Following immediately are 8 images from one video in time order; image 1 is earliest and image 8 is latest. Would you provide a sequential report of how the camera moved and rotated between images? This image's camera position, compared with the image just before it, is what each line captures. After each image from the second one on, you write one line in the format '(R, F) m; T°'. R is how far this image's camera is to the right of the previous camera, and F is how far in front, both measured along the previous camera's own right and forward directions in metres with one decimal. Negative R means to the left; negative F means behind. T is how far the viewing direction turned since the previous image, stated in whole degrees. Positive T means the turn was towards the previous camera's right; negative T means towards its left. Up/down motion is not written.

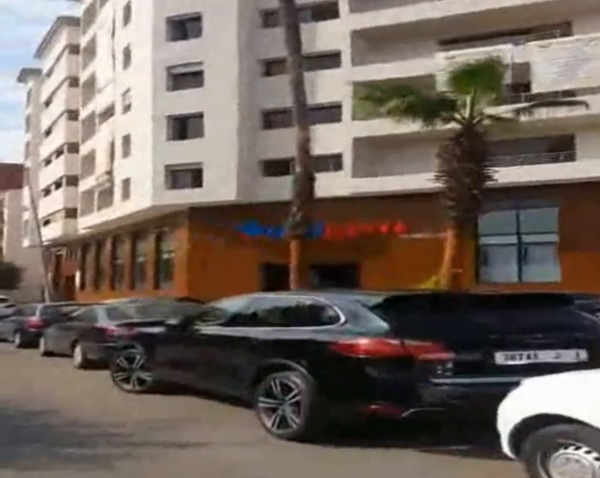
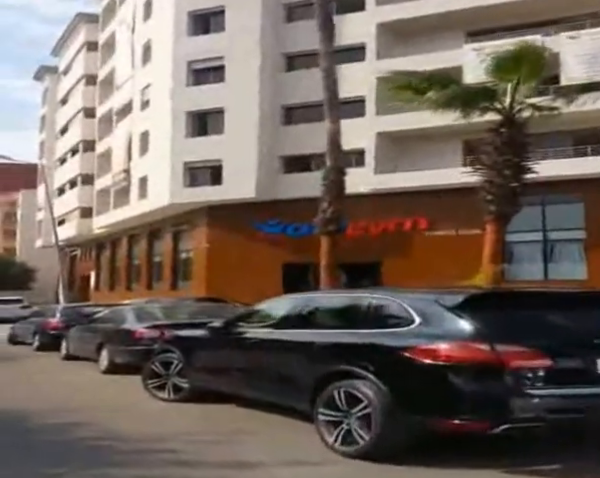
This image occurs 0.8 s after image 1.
(-0.4, +0.7) m; -1°
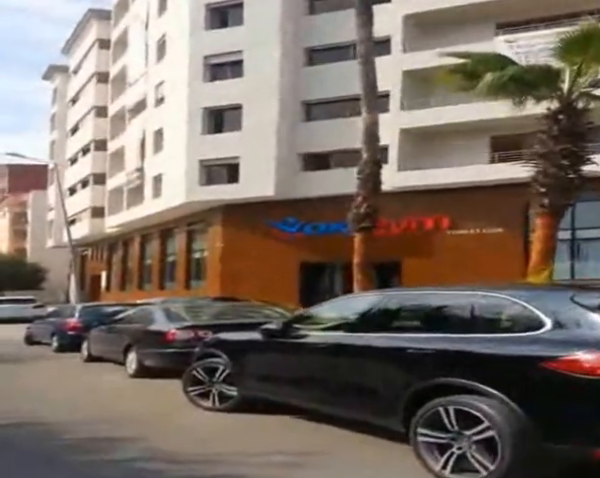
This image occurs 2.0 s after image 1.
(-0.5, +1.0) m; -1°
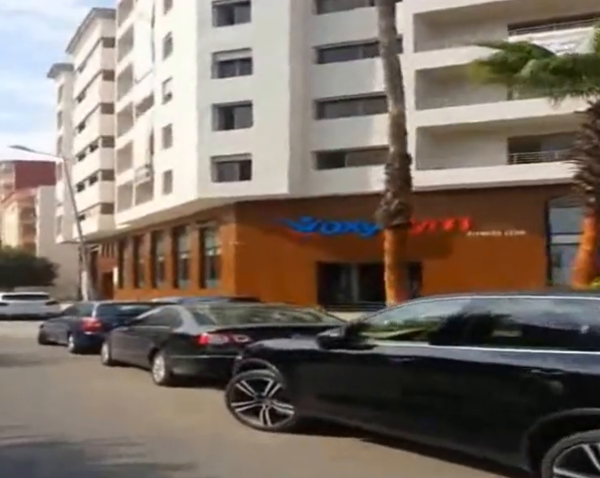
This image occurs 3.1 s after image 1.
(-0.4, +0.8) m; 0°
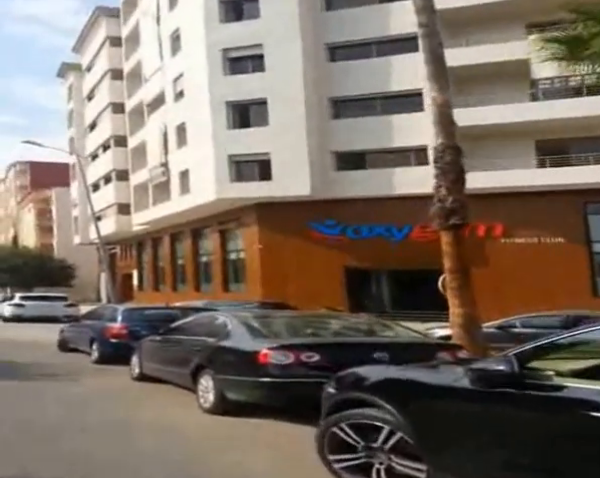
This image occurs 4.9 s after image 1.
(-0.7, +1.5) m; -1°
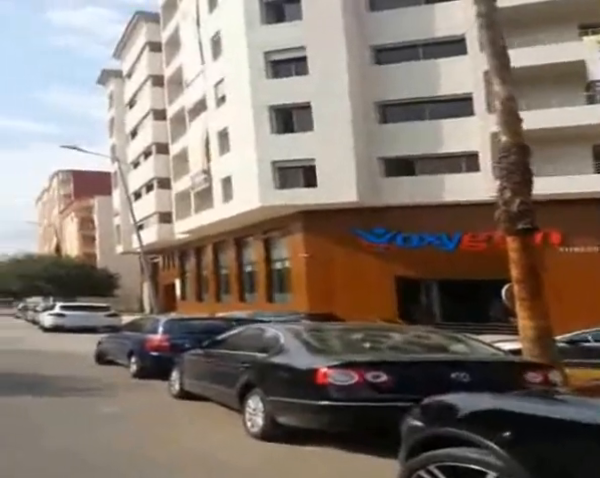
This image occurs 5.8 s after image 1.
(-0.2, +1.1) m; -3°
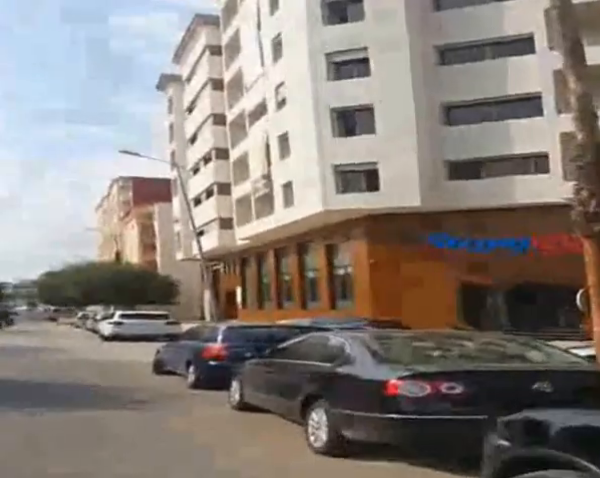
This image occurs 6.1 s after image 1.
(0.0, +0.5) m; -4°
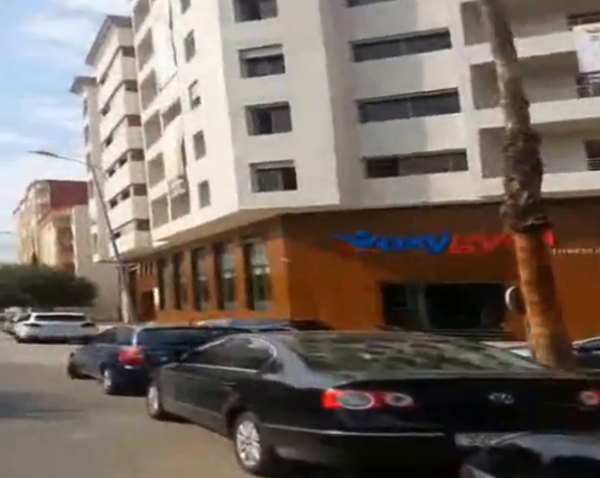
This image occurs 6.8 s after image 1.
(-0.1, +0.8) m; +6°
